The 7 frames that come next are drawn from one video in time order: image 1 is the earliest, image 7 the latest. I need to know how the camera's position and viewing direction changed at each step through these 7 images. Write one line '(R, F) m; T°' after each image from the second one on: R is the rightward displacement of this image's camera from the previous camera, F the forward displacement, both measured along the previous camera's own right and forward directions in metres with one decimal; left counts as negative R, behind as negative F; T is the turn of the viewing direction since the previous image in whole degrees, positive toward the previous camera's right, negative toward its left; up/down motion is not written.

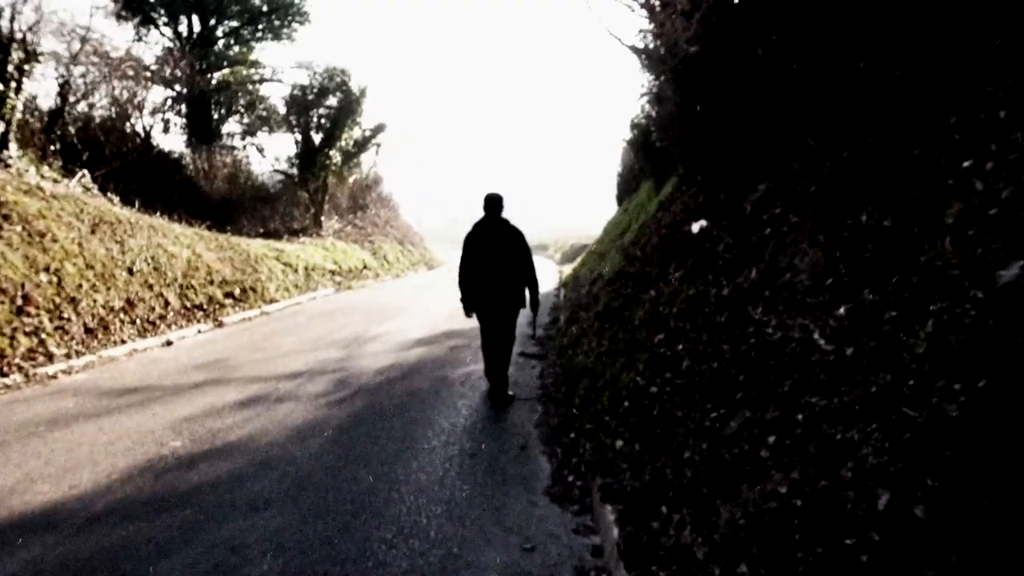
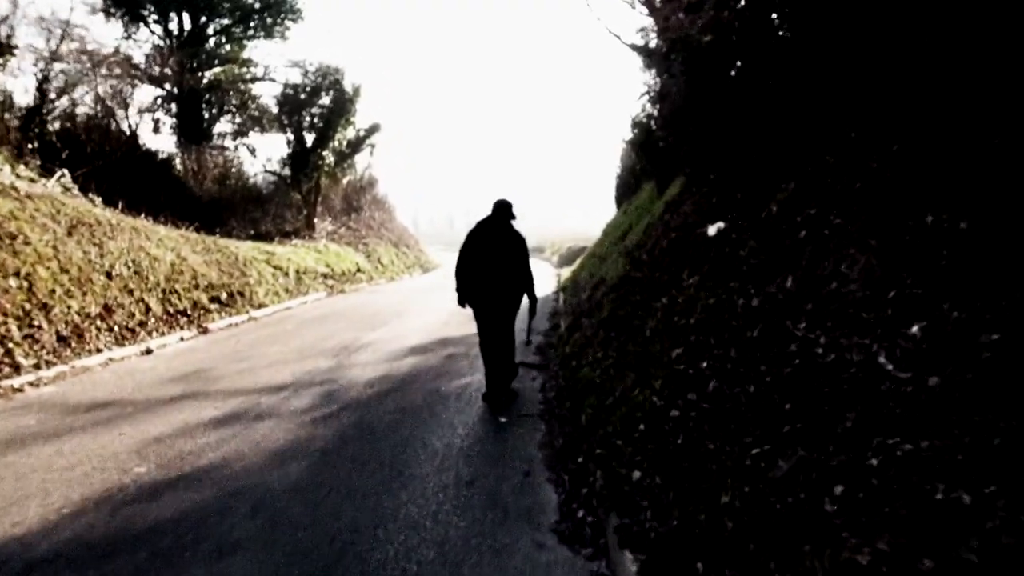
(0.0, +0.5) m; 0°
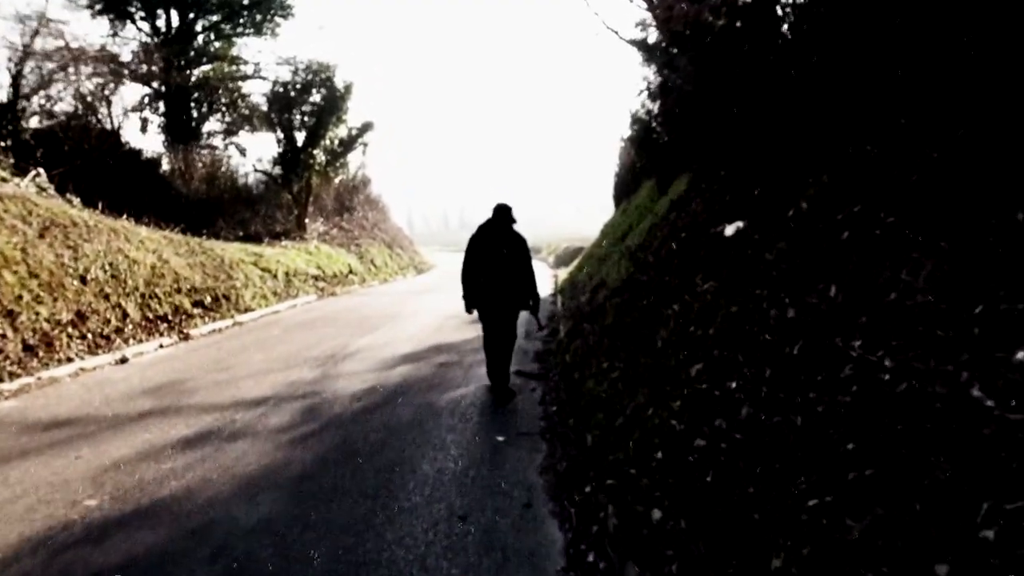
(0.0, +0.5) m; 0°
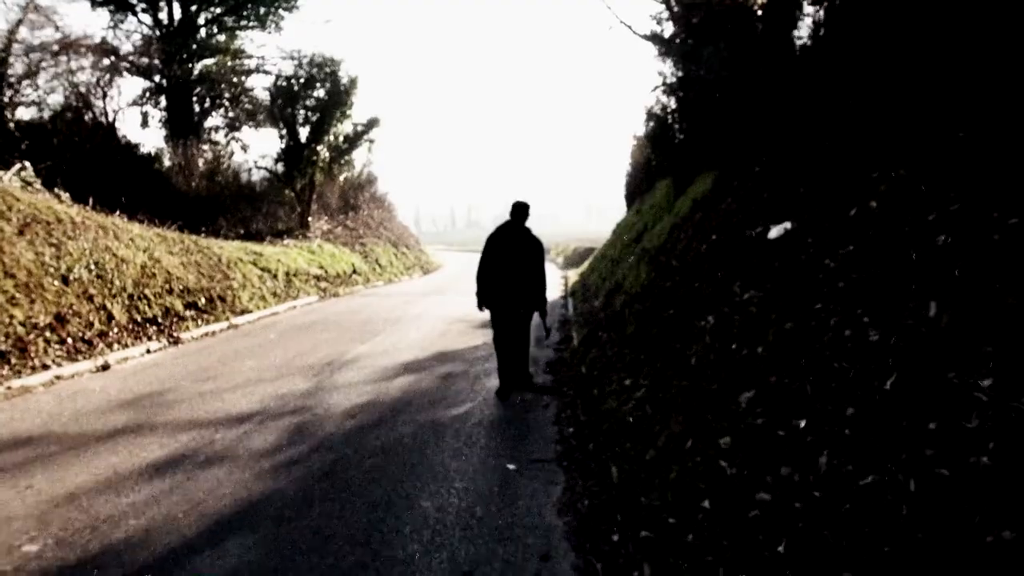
(0.0, +0.7) m; 0°
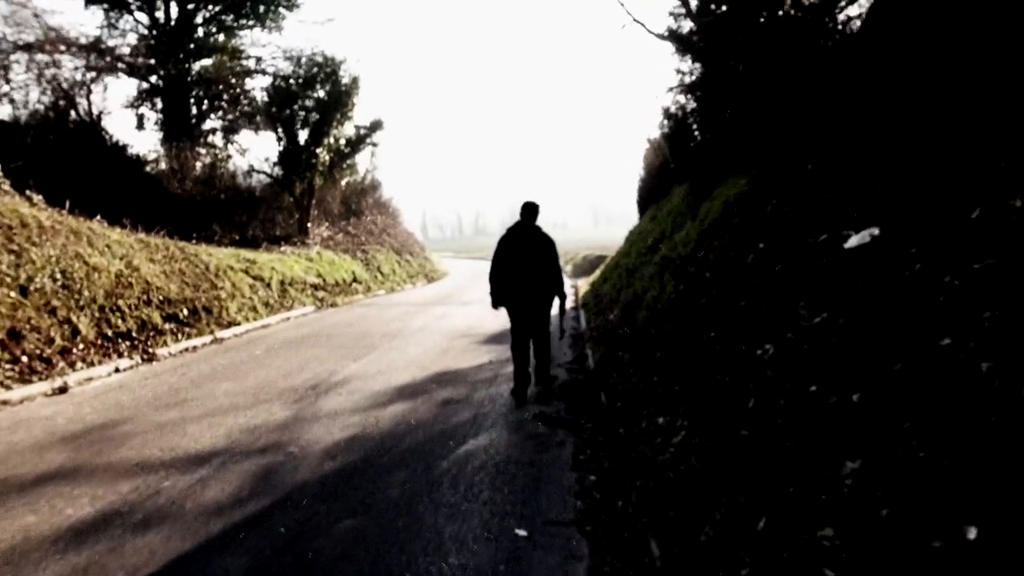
(0.0, +1.0) m; 0°
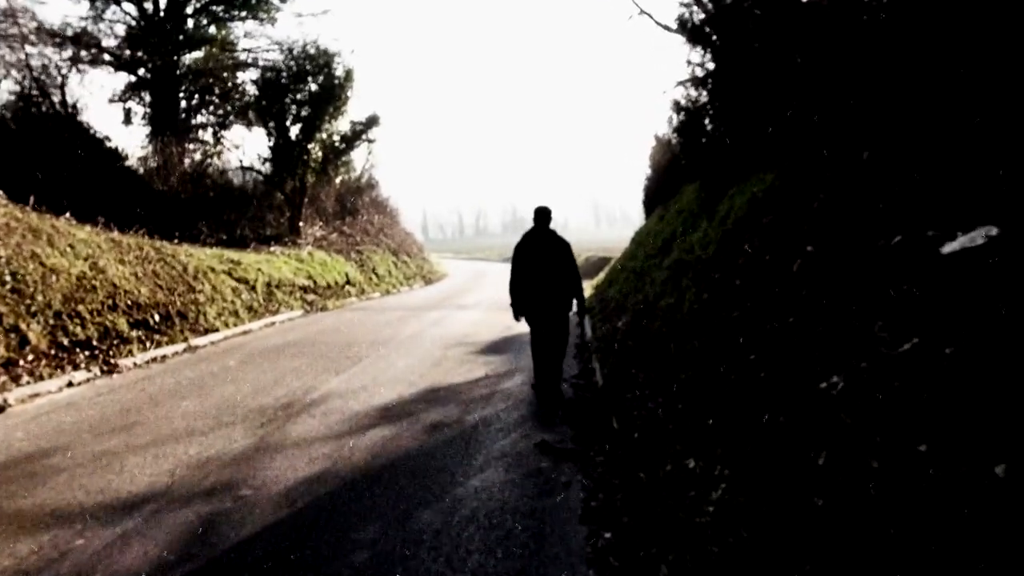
(0.0, +0.9) m; 0°
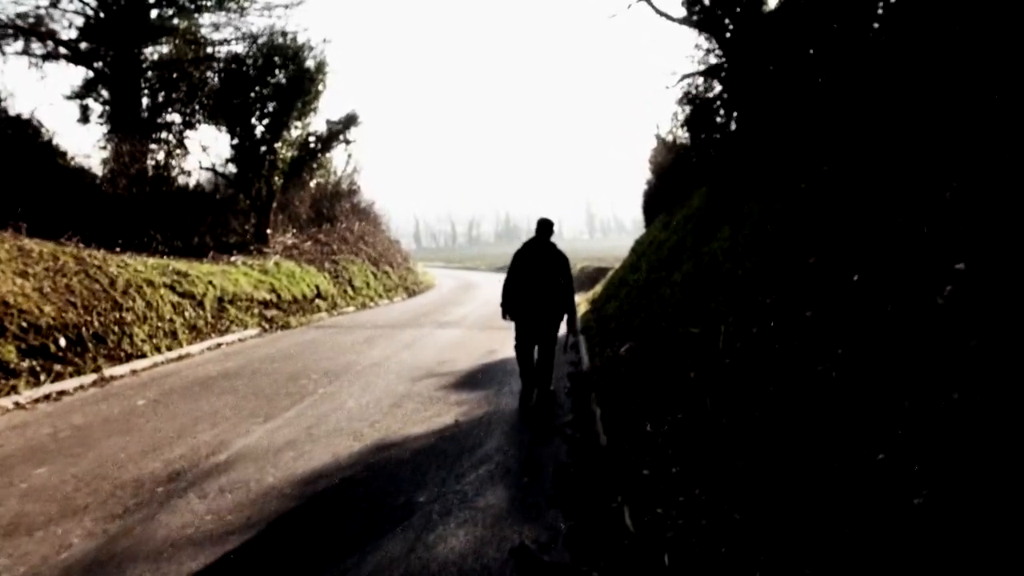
(+0.1, +1.8) m; 0°
